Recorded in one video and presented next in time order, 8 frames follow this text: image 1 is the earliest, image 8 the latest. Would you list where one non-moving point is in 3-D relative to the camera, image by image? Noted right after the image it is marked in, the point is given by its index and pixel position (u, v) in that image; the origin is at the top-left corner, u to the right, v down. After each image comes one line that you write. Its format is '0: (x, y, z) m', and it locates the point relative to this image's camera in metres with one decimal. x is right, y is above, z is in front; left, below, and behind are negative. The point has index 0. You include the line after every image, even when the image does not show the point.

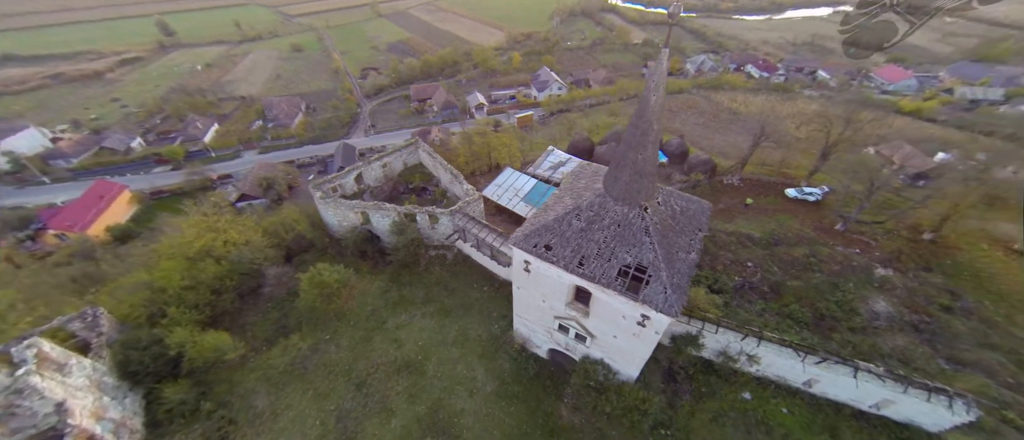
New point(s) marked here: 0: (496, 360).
0: (-0.5, -6.2, +14.5) m
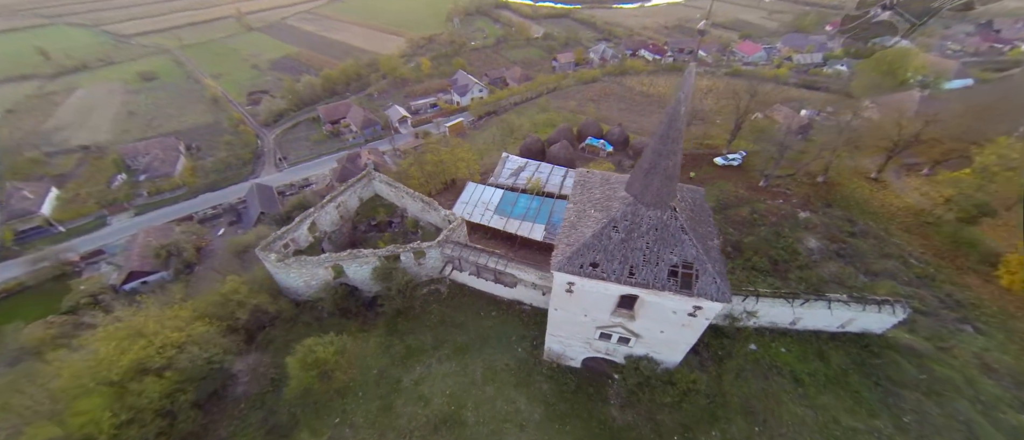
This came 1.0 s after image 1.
0: (+1.1, -7.1, +14.1) m
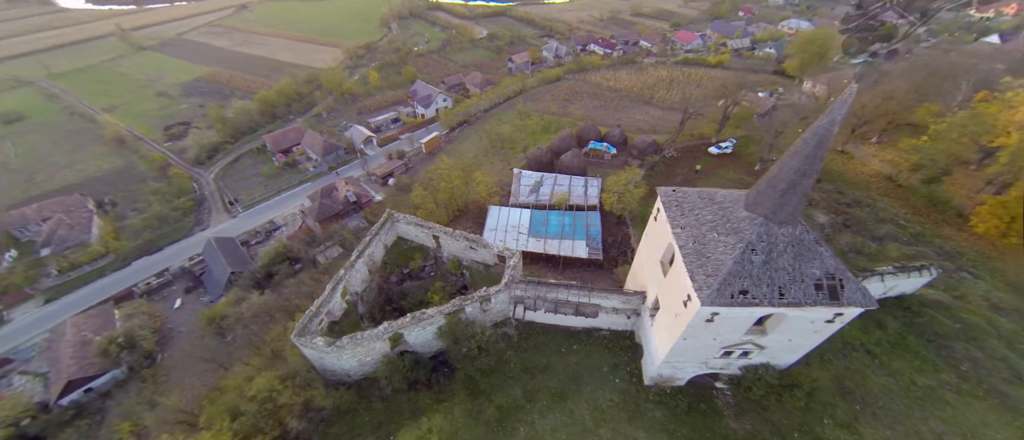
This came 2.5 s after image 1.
0: (+5.7, -8.0, +13.6) m
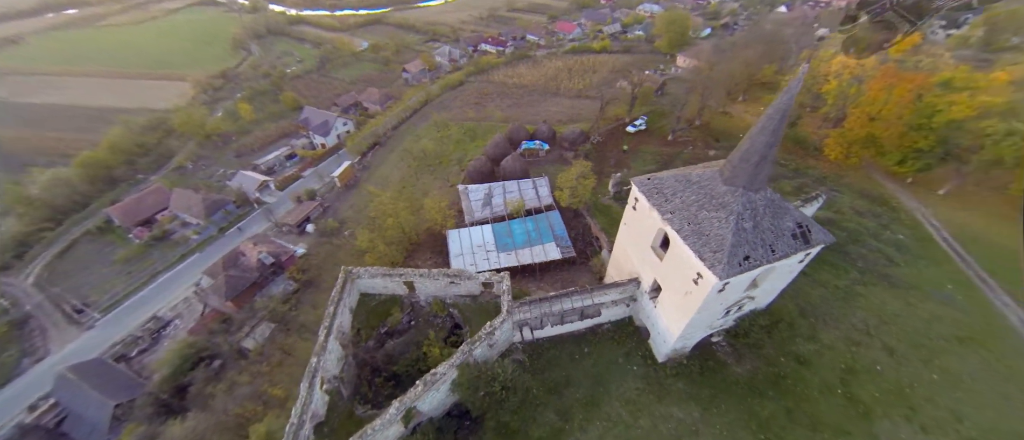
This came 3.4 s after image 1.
0: (+7.0, -7.4, +14.3) m
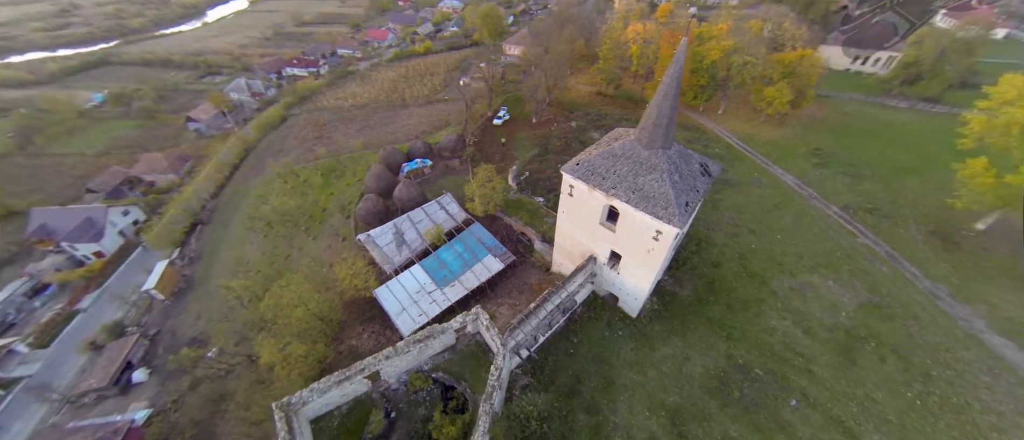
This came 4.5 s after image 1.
0: (+7.0, -5.7, +16.1) m
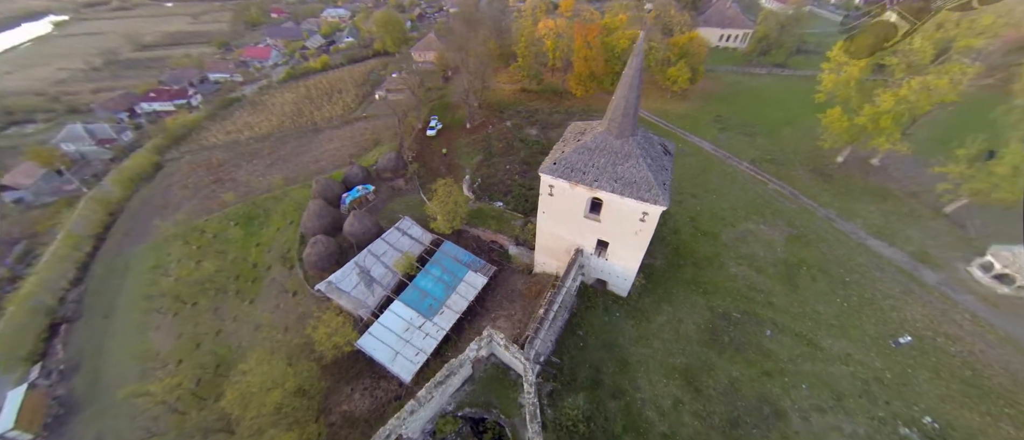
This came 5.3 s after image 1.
0: (+7.1, -4.6, +17.3) m
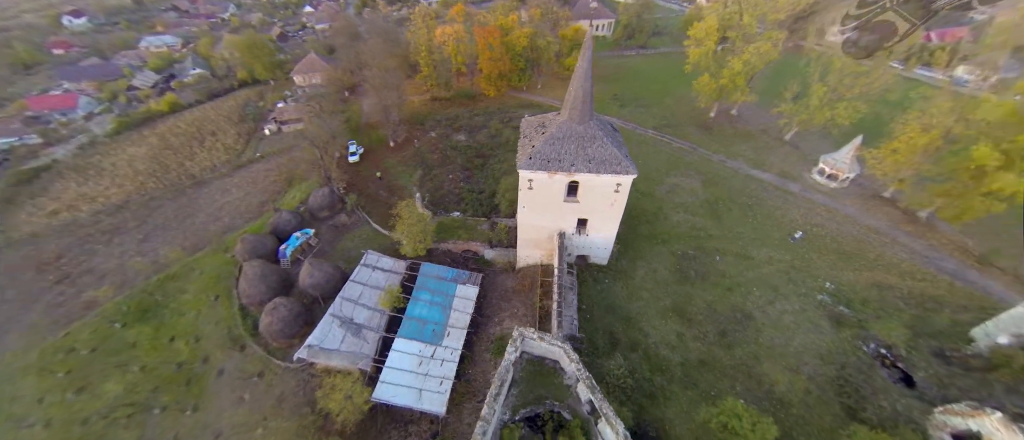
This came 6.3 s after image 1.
0: (+6.8, -2.9, +19.6) m
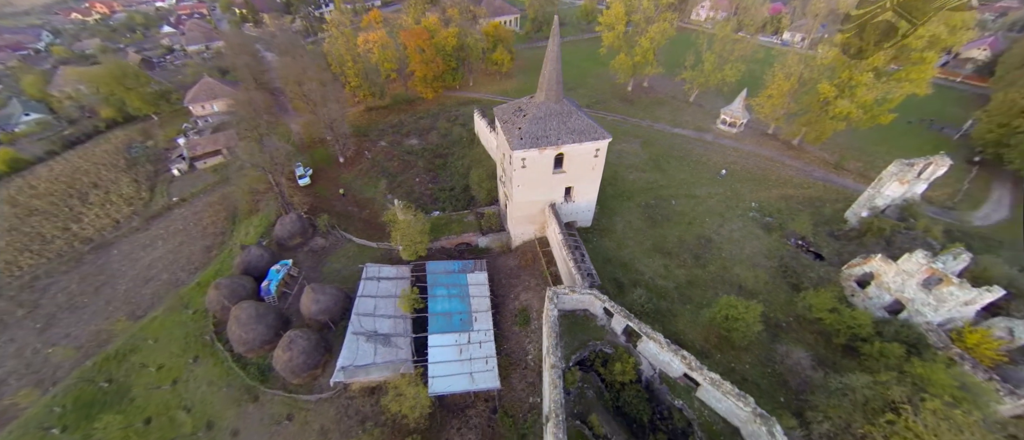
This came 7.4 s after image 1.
0: (+6.4, -0.4, +22.3) m
